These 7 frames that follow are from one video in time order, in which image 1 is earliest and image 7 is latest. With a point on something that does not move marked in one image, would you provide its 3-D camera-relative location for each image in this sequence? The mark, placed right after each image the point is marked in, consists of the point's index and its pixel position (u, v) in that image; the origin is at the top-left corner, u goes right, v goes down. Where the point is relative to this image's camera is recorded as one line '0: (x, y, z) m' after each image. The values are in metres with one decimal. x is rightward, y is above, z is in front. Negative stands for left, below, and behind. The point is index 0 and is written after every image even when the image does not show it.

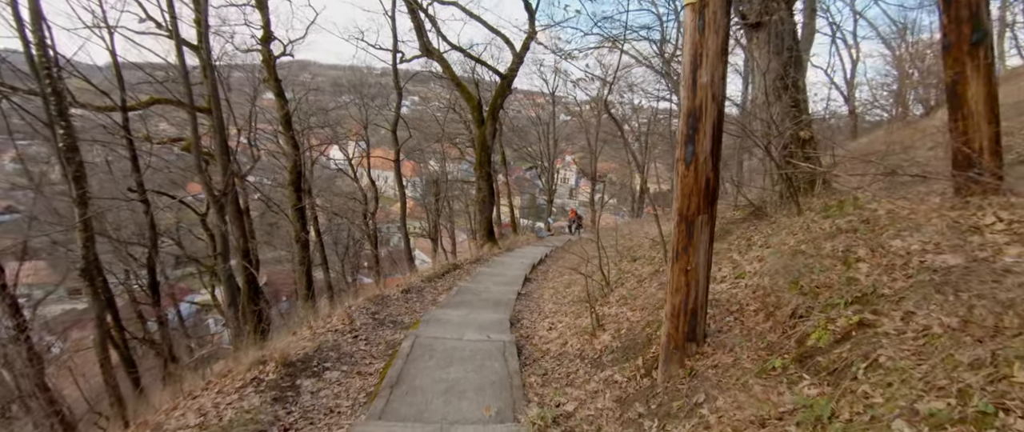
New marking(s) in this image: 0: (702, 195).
0: (+1.2, +0.1, +3.4) m
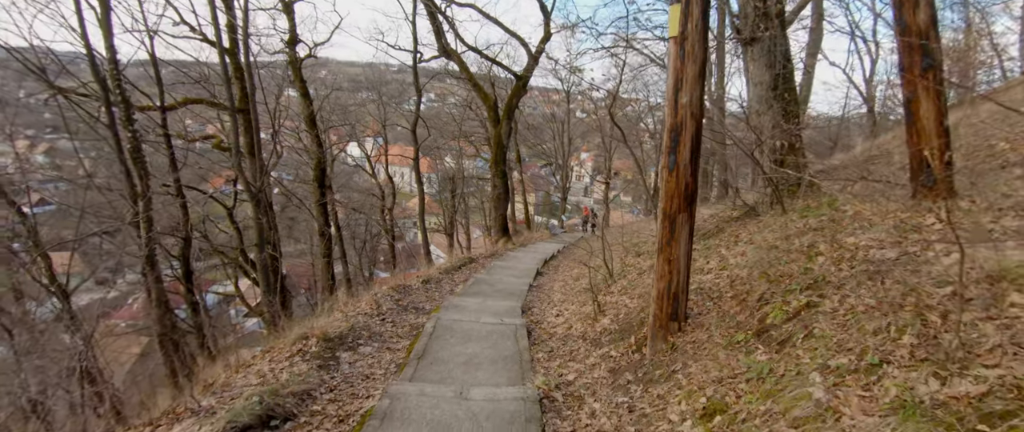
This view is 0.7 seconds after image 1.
0: (+1.3, +0.1, +4.0) m
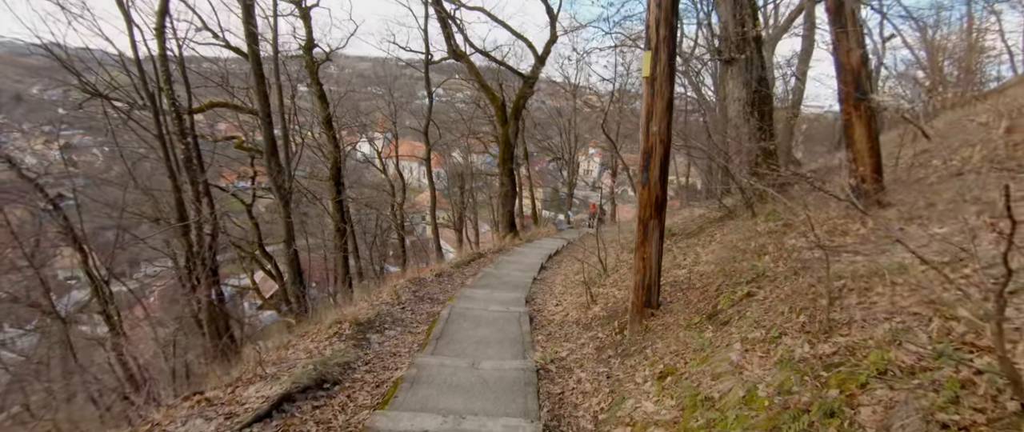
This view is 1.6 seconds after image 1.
0: (+1.3, +0.1, +5.0) m
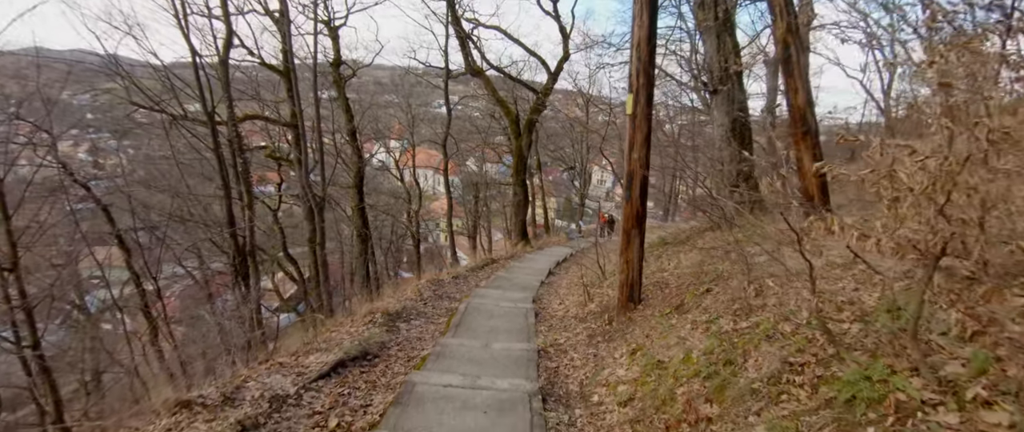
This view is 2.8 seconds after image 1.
0: (+1.4, 0.0, +6.1) m
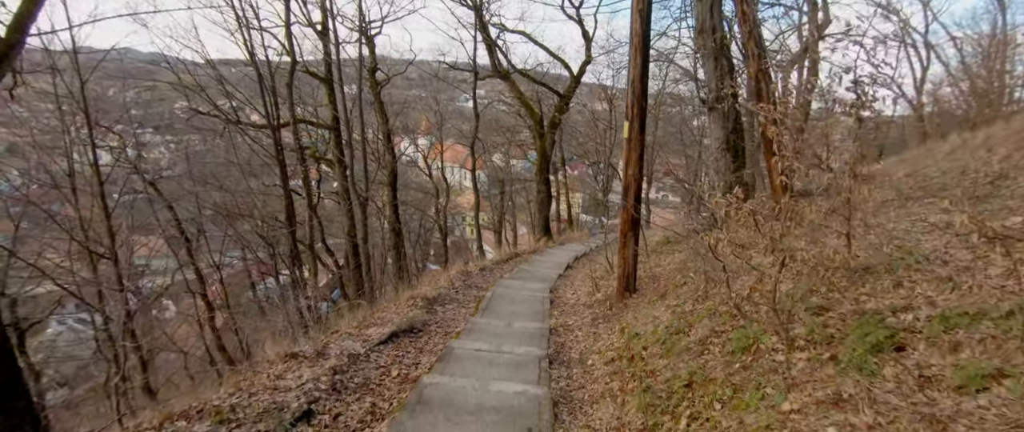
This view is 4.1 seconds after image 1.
0: (+1.6, -0.1, +7.5) m
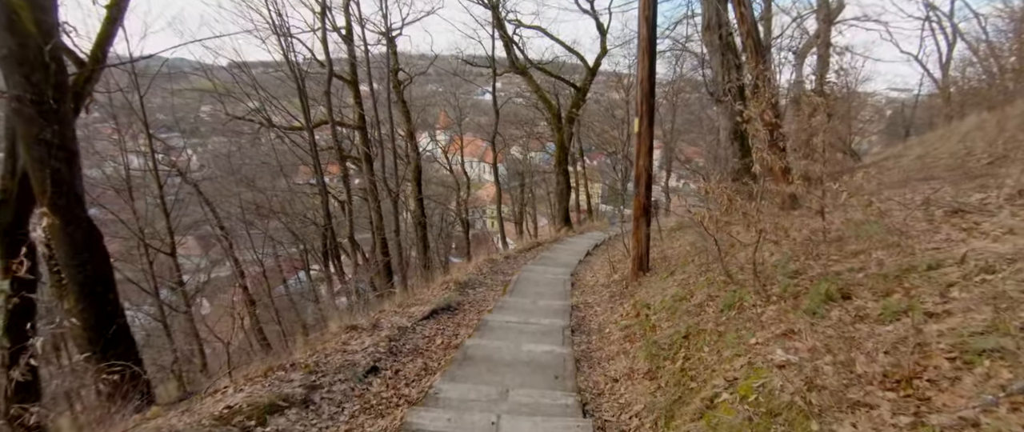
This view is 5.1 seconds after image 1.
0: (+2.0, +0.1, +8.4) m
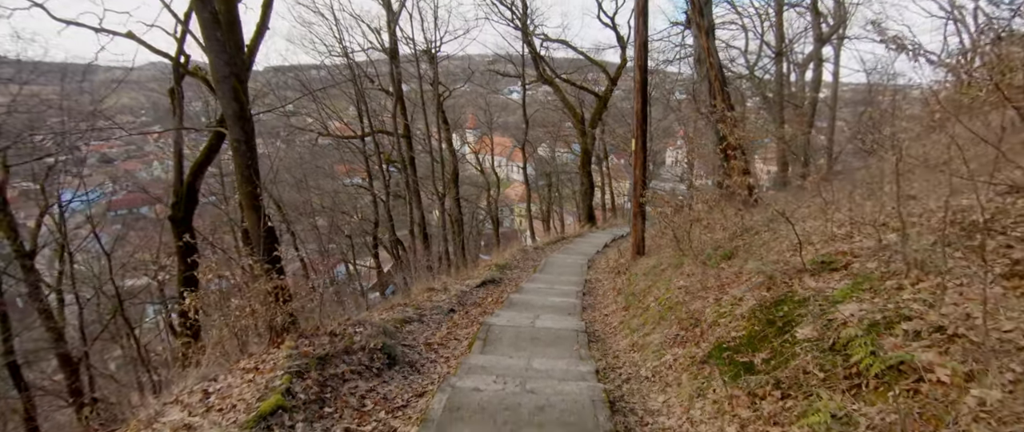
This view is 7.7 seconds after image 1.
0: (+2.6, +0.2, +11.2) m
